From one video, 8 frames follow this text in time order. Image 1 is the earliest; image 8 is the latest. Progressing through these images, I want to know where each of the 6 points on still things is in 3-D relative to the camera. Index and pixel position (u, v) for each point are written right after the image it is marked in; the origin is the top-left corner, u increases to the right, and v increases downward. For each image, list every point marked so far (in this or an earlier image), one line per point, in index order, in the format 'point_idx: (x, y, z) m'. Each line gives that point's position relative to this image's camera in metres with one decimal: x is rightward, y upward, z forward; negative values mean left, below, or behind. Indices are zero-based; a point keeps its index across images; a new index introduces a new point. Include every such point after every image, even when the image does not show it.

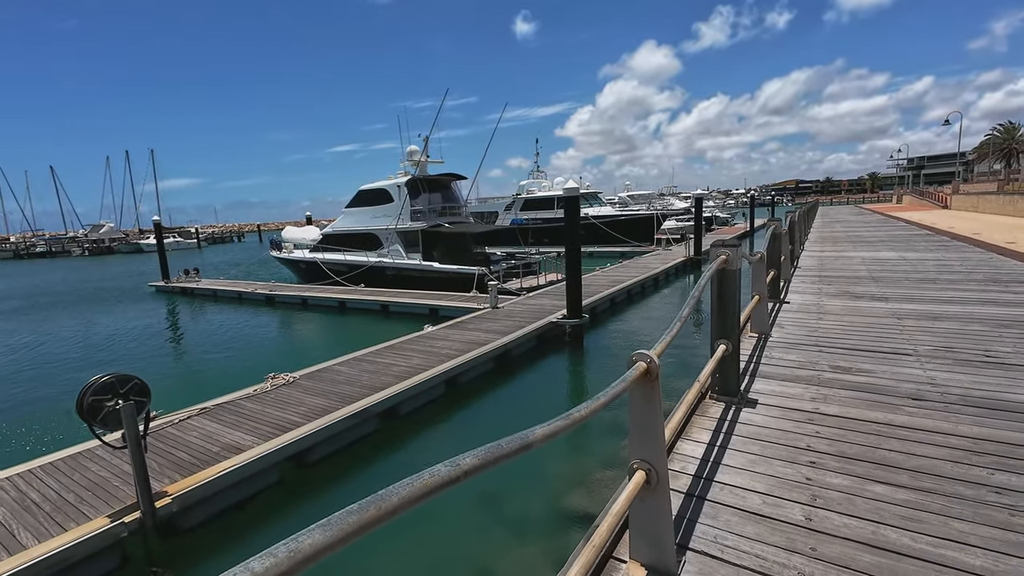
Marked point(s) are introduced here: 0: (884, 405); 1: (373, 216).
0: (+2.1, -0.7, +2.7) m
1: (-5.0, +2.6, +17.3) m
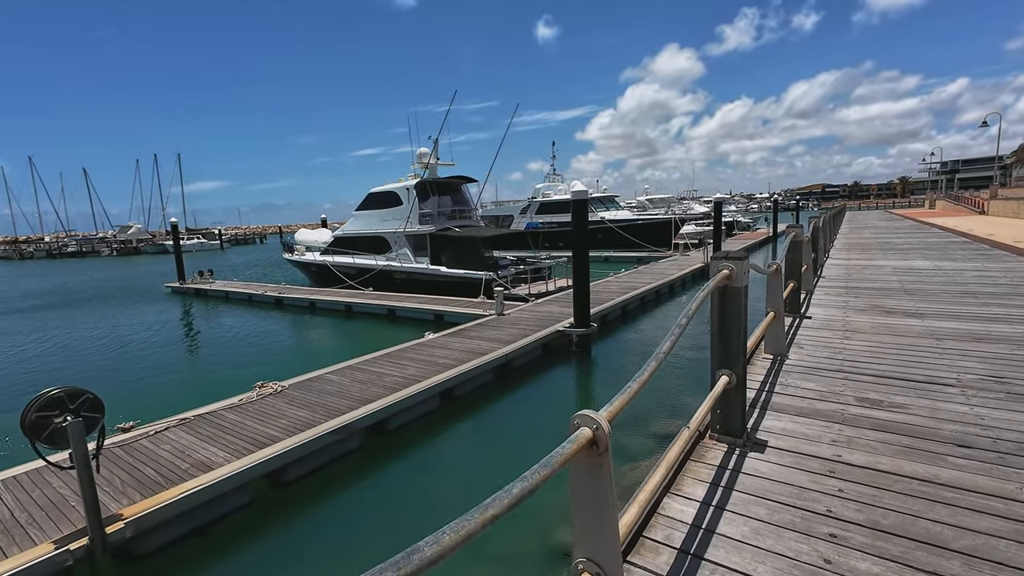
0: (+1.9, -0.8, +2.2) m
1: (-4.6, +2.4, +17.1) m
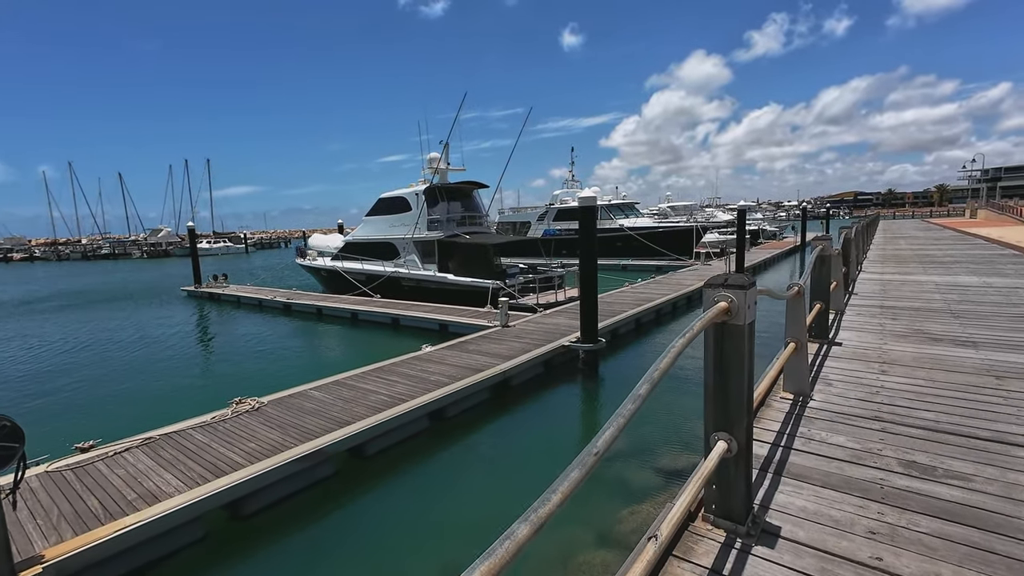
0: (+1.6, -0.9, +1.6) m
1: (-4.2, +2.2, +16.8) m
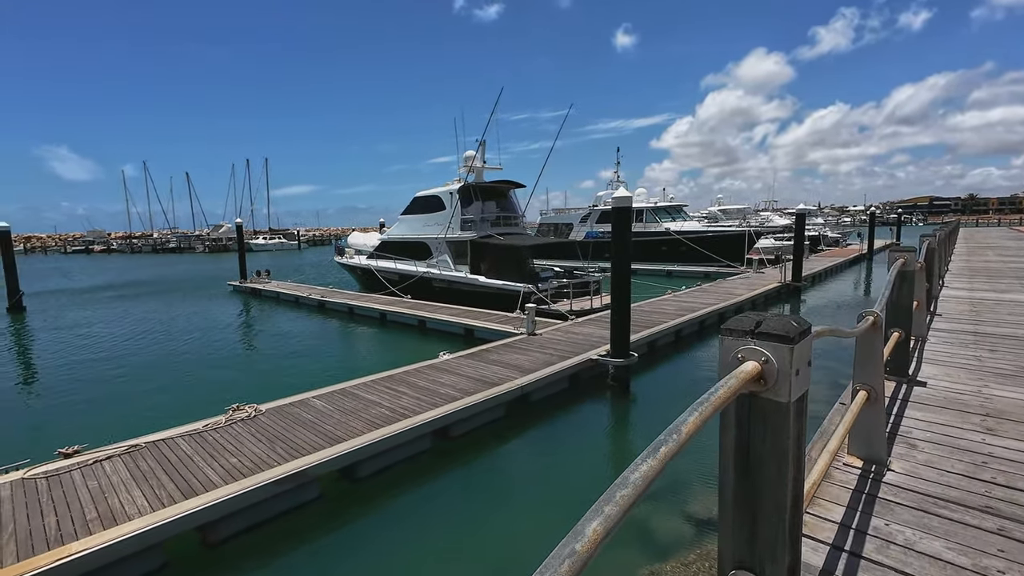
0: (+1.3, -1.0, +0.8) m
1: (-2.9, +2.2, +16.5) m
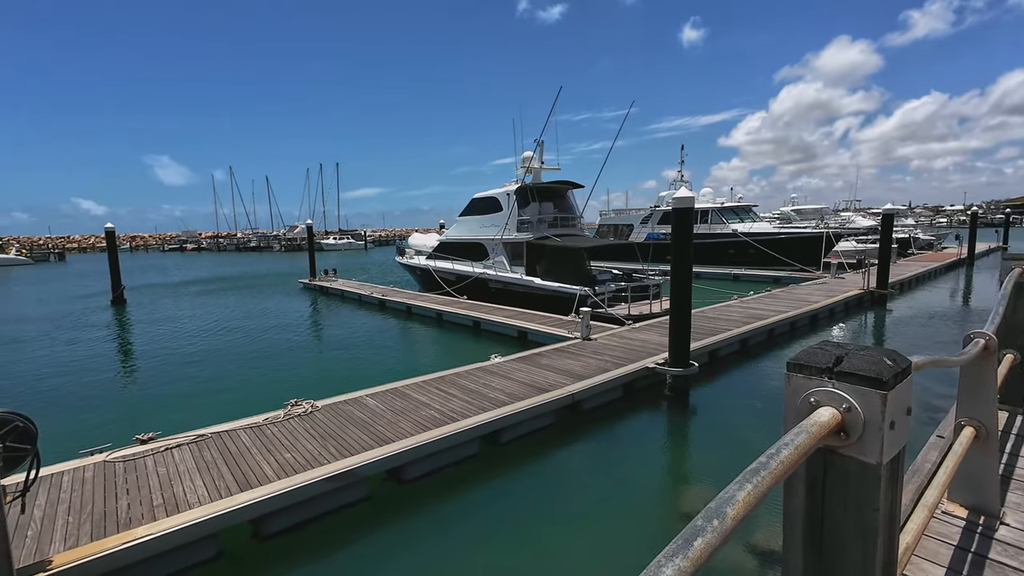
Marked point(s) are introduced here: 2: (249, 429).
0: (+1.3, -1.1, +0.5) m
1: (-1.0, +2.1, +16.5) m
2: (-3.0, -1.6, +5.5) m
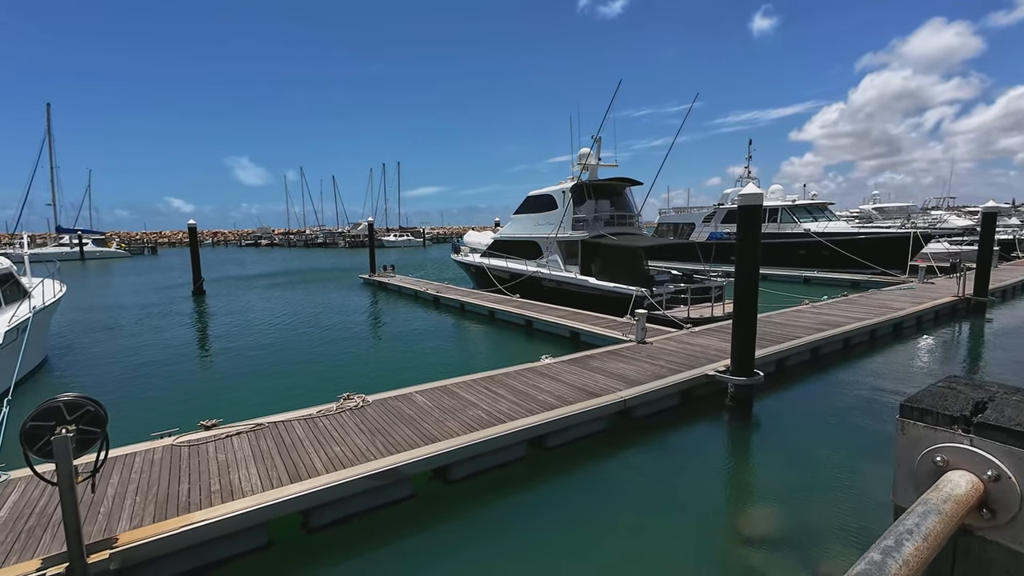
0: (+1.3, -1.1, +0.2) m
1: (+0.9, +2.2, +16.4) m
2: (-2.4, -1.5, +5.6) m
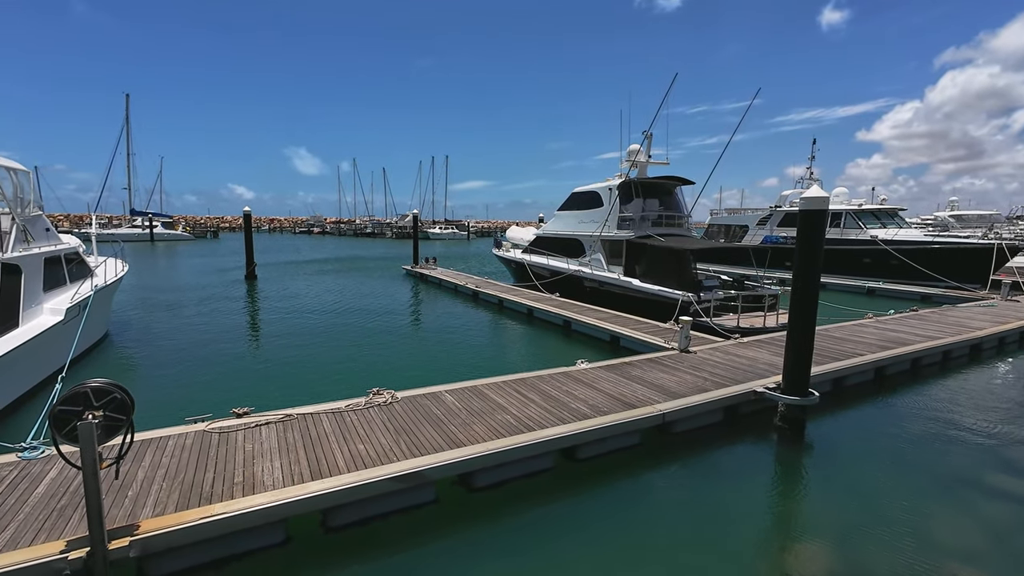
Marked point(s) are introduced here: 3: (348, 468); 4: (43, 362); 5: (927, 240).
0: (+1.1, -1.2, -0.1) m
1: (+2.3, +2.2, +16.0) m
2: (-2.1, -1.5, +5.6) m
3: (-1.5, -1.7, +4.5) m
4: (-7.3, -1.2, +7.6) m
5: (+15.2, +1.8, +17.8) m
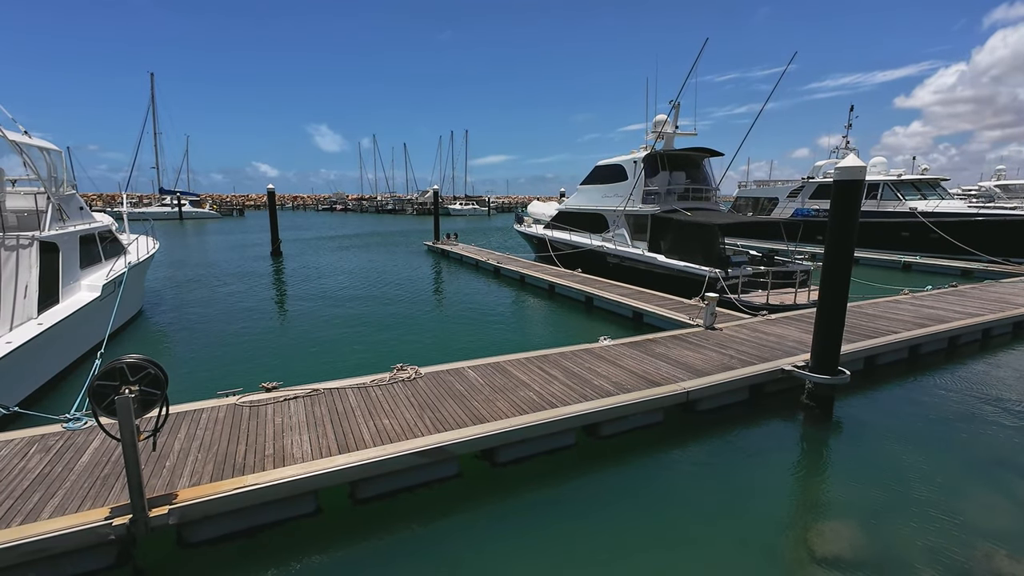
0: (+1.2, -1.3, -0.2) m
1: (+3.0, +3.0, +15.7) m
2: (-1.8, -1.2, +5.7) m
3: (-1.3, -1.4, +4.5) m
4: (-7.0, -0.8, +7.9) m
5: (+16.0, +2.7, +16.9) m
